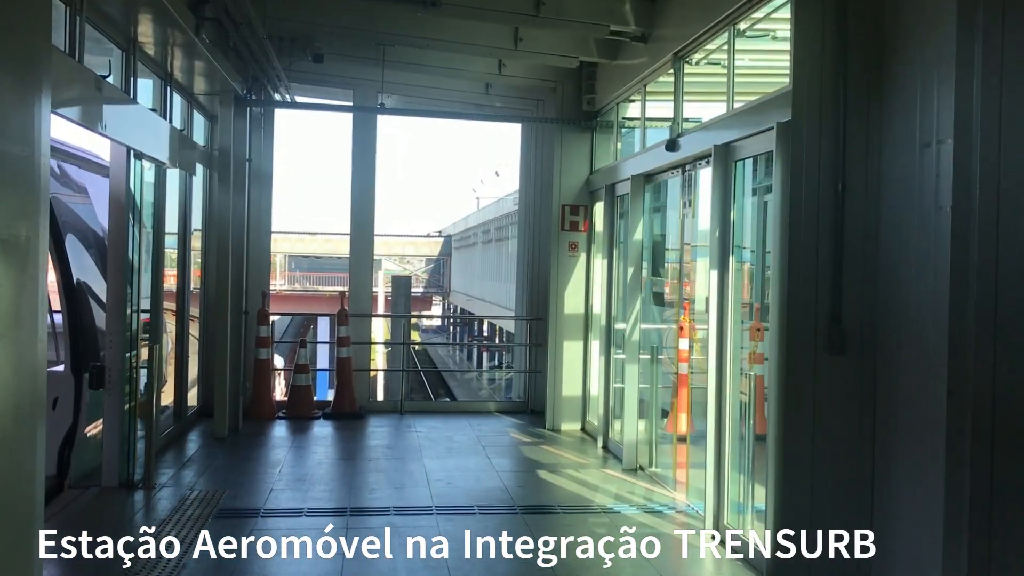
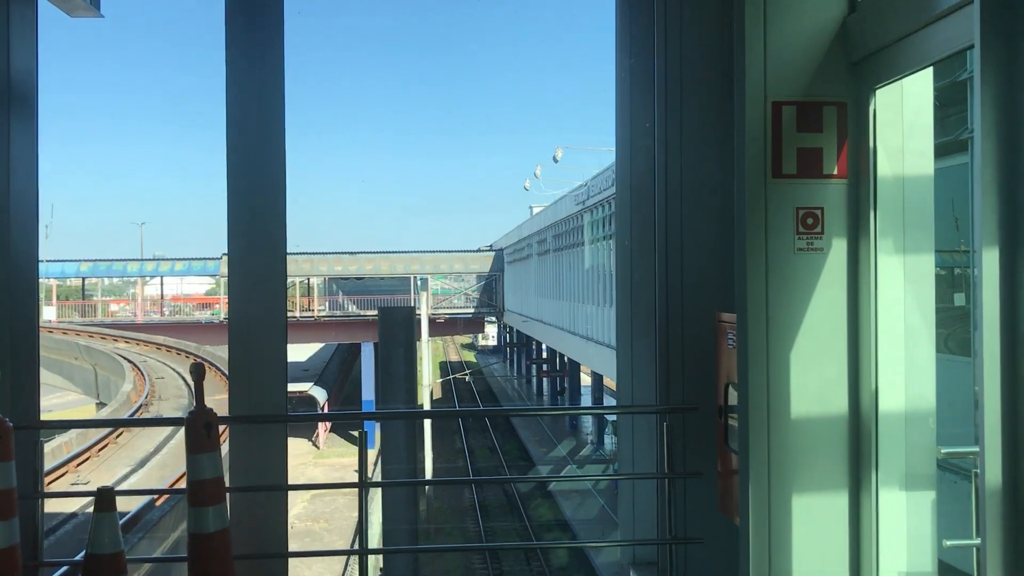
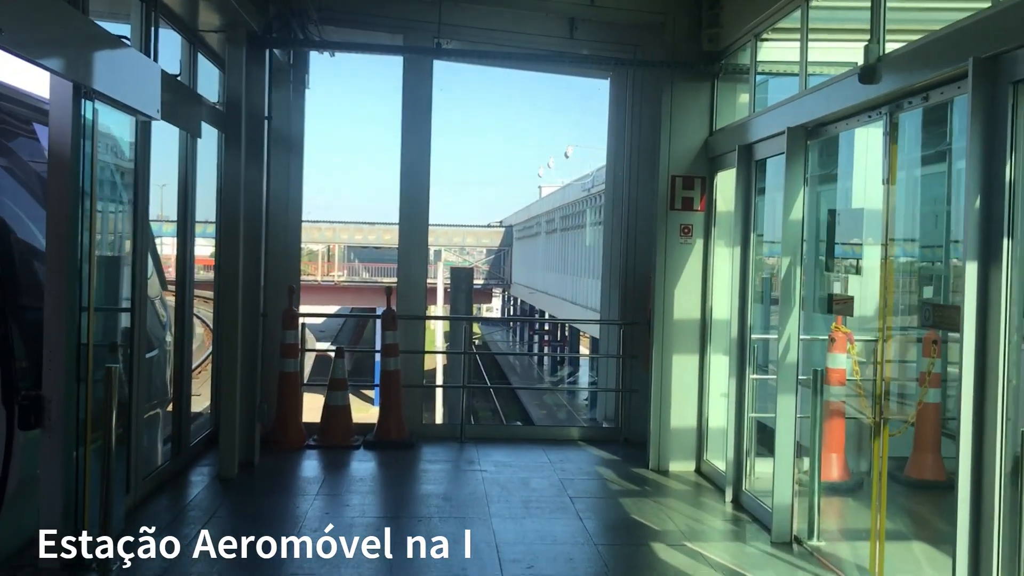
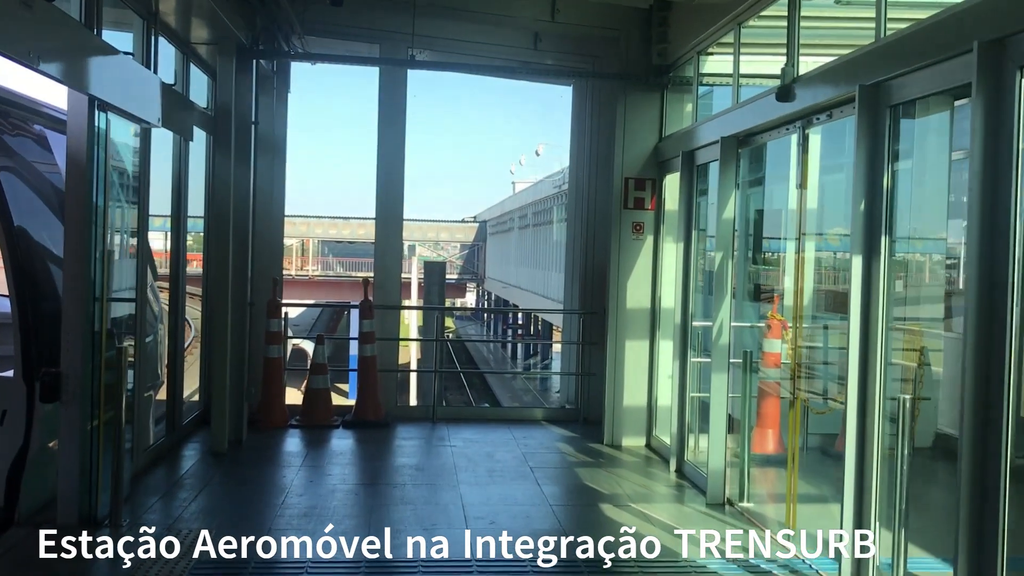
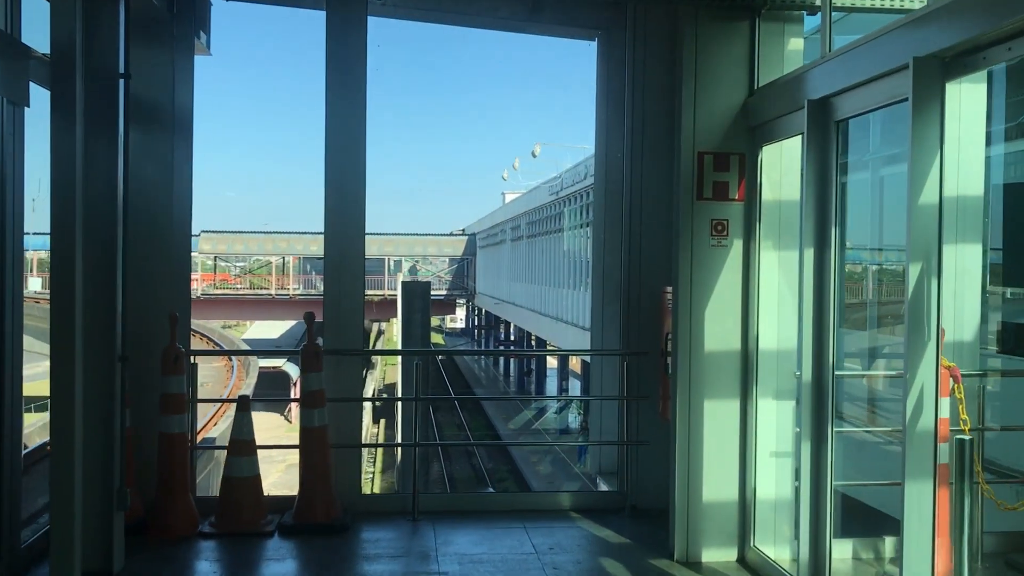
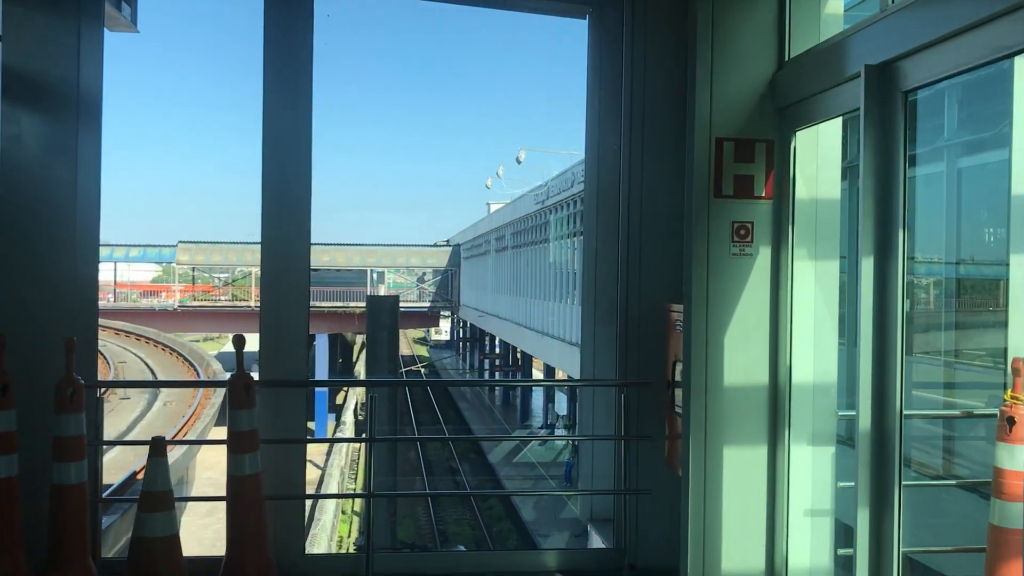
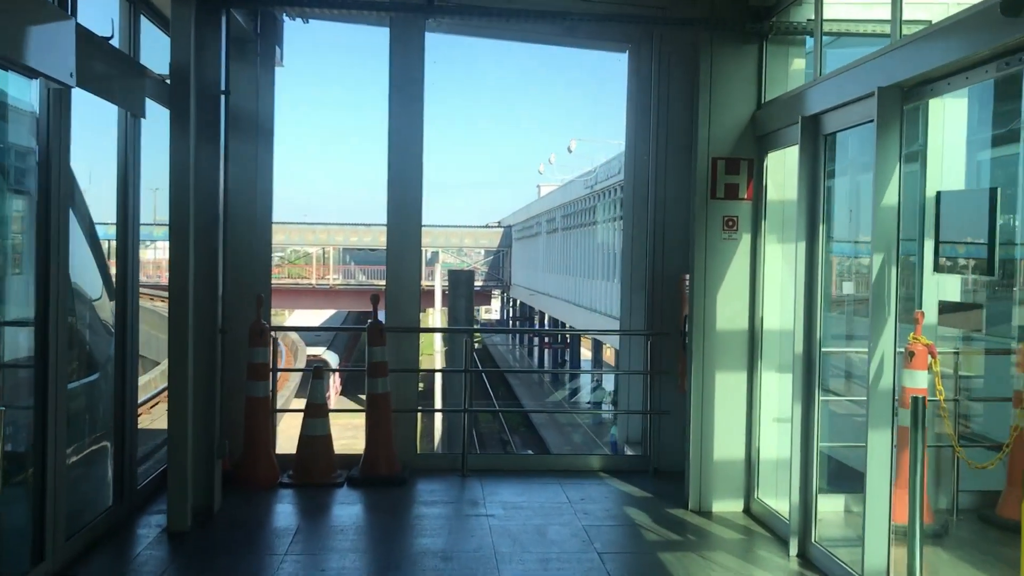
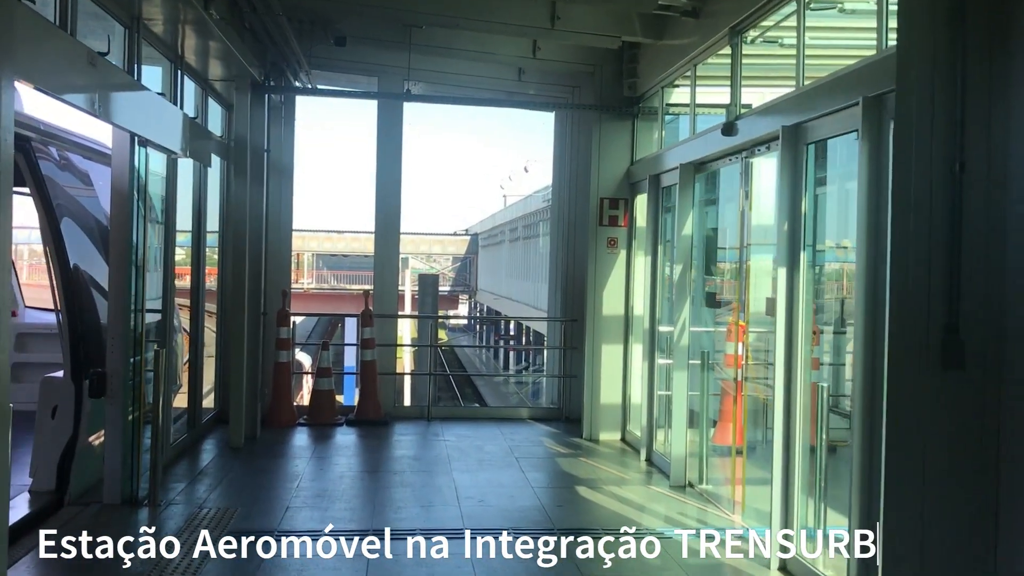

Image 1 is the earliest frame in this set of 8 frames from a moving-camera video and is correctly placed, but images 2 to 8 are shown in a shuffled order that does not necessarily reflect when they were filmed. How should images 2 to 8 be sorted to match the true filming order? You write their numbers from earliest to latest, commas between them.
8, 4, 3, 7, 5, 6, 2
